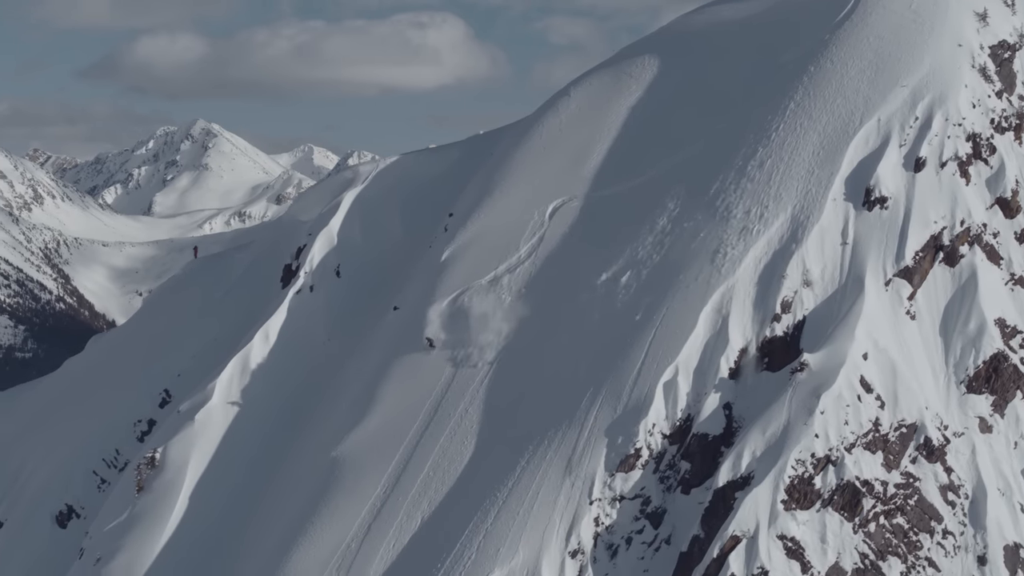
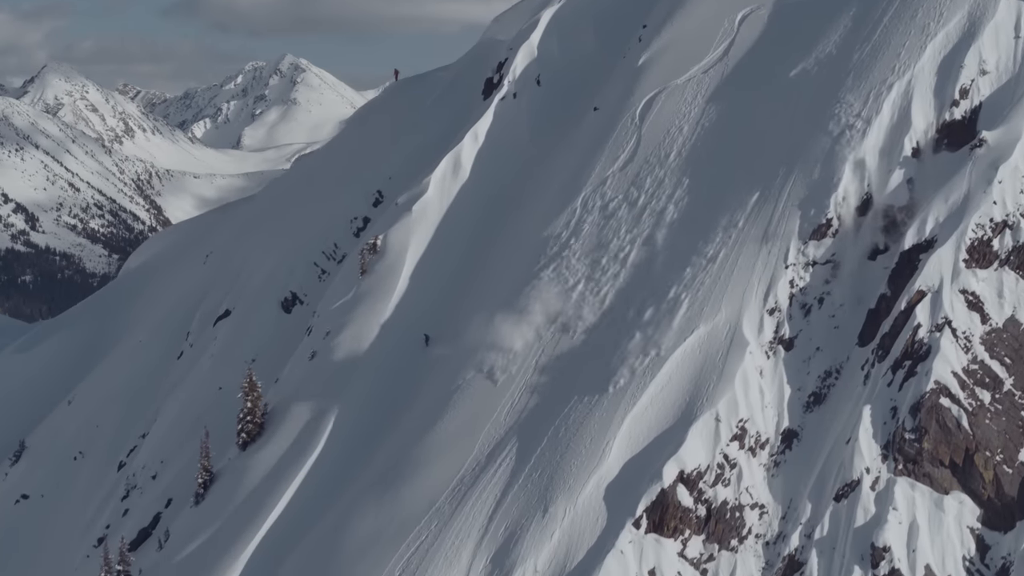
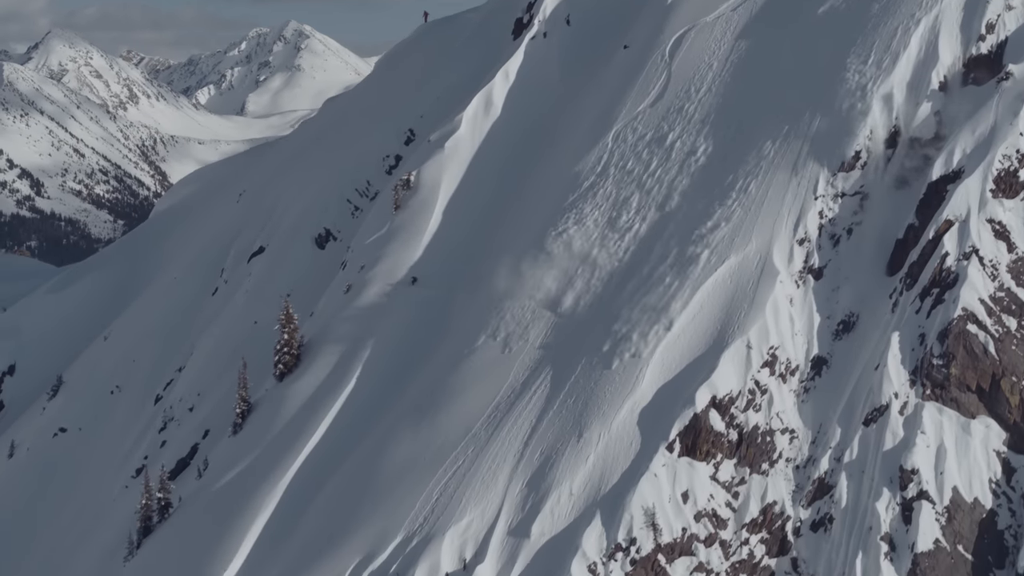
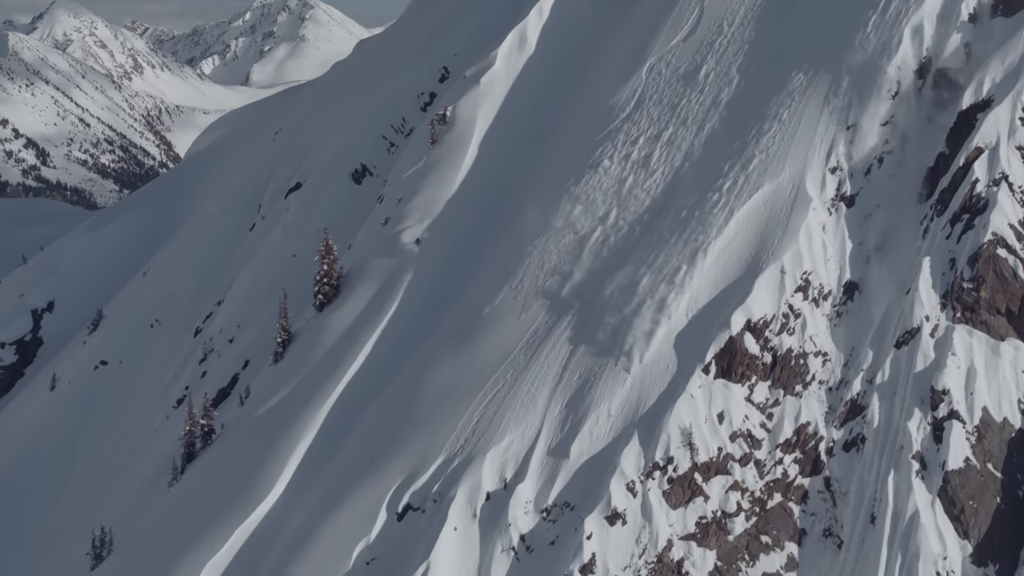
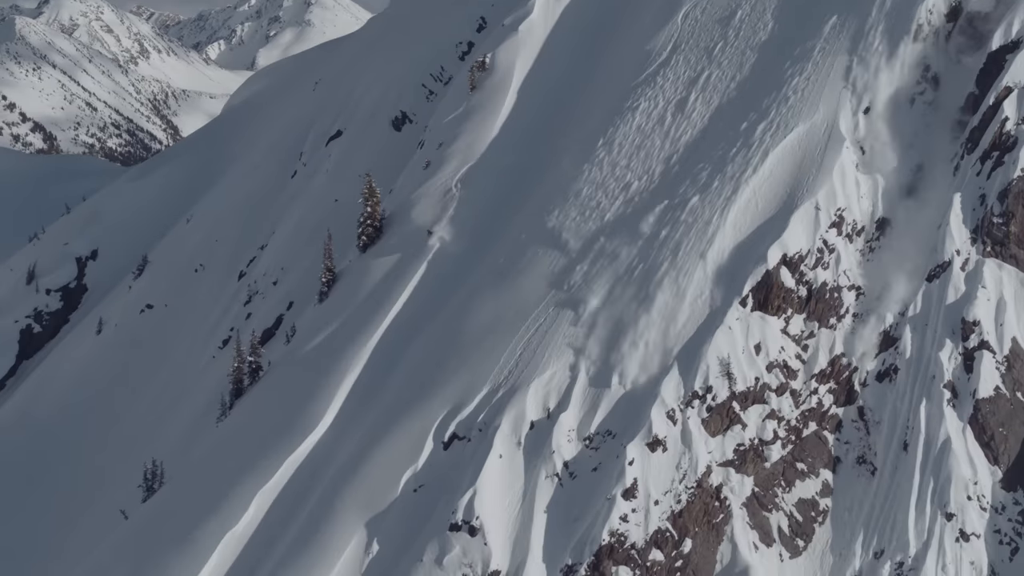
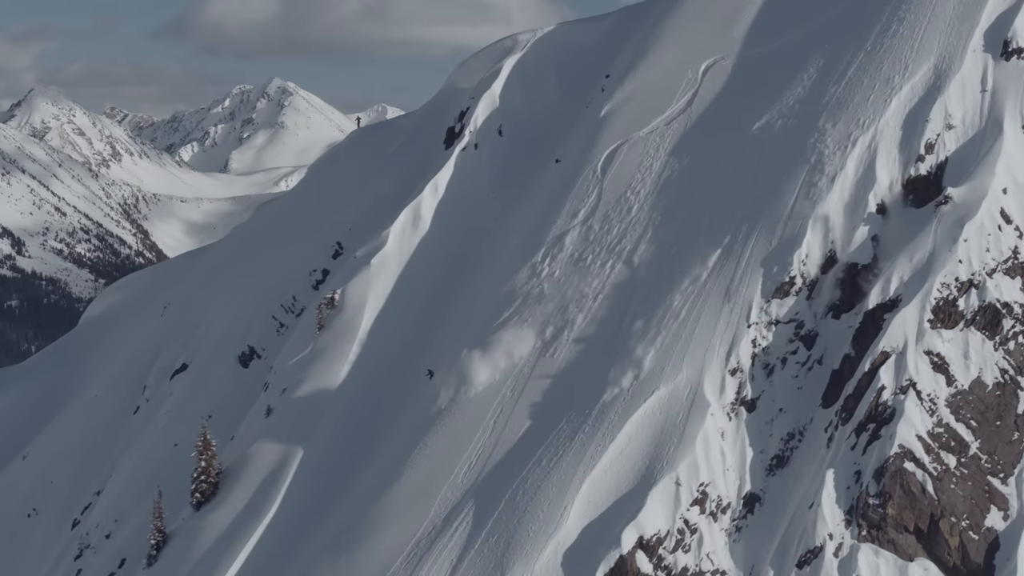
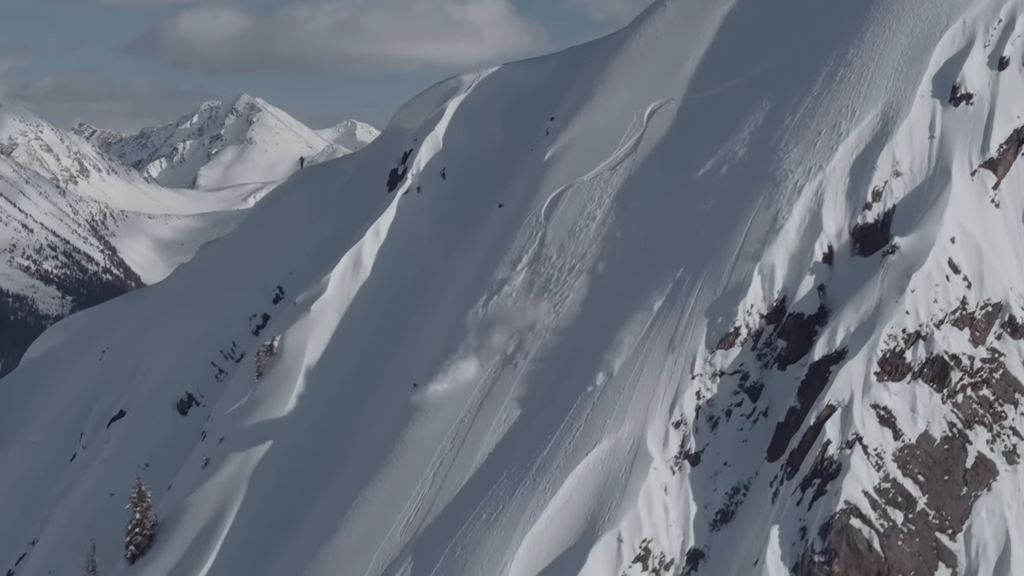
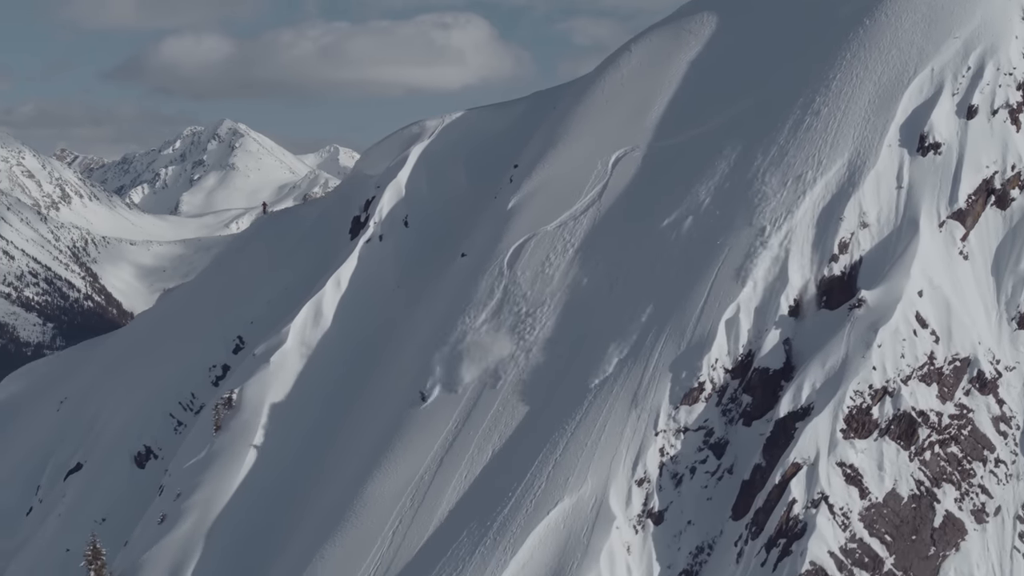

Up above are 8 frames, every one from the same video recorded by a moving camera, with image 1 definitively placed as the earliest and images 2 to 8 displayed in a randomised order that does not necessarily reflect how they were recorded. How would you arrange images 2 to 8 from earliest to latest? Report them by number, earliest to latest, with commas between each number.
8, 7, 6, 2, 3, 4, 5
